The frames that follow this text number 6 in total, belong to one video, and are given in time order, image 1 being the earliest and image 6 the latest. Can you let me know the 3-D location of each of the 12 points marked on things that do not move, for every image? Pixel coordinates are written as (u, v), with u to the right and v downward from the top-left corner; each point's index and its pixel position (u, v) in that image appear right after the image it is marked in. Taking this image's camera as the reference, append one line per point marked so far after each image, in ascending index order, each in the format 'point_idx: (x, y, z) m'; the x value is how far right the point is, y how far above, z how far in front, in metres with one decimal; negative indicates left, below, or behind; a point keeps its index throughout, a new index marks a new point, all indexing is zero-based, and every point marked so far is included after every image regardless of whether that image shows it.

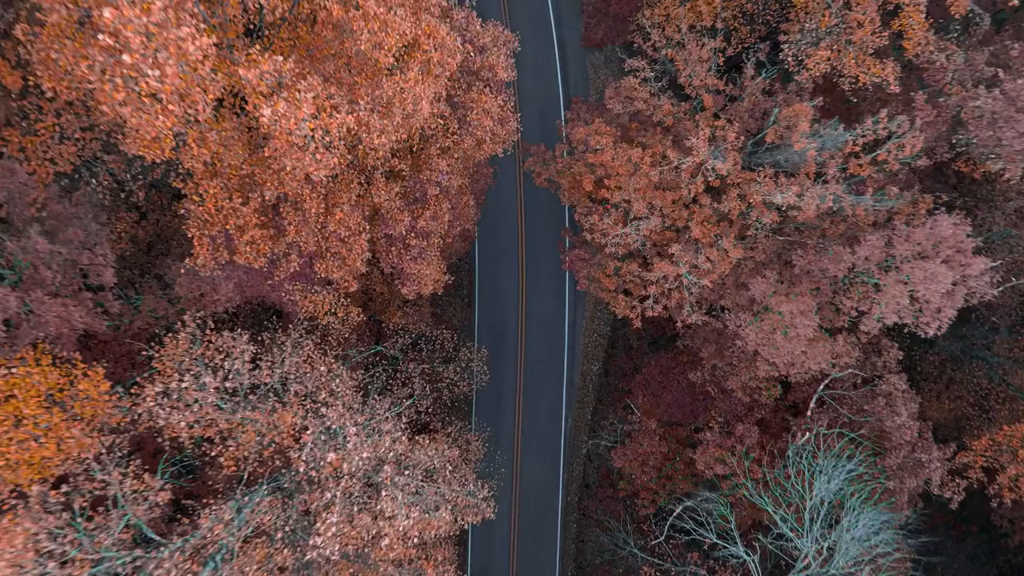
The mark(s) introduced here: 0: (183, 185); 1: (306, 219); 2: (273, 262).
0: (-9.5, +3.0, +16.9) m
1: (-6.6, +2.2, +18.6) m
2: (-8.1, +0.9, +19.7) m
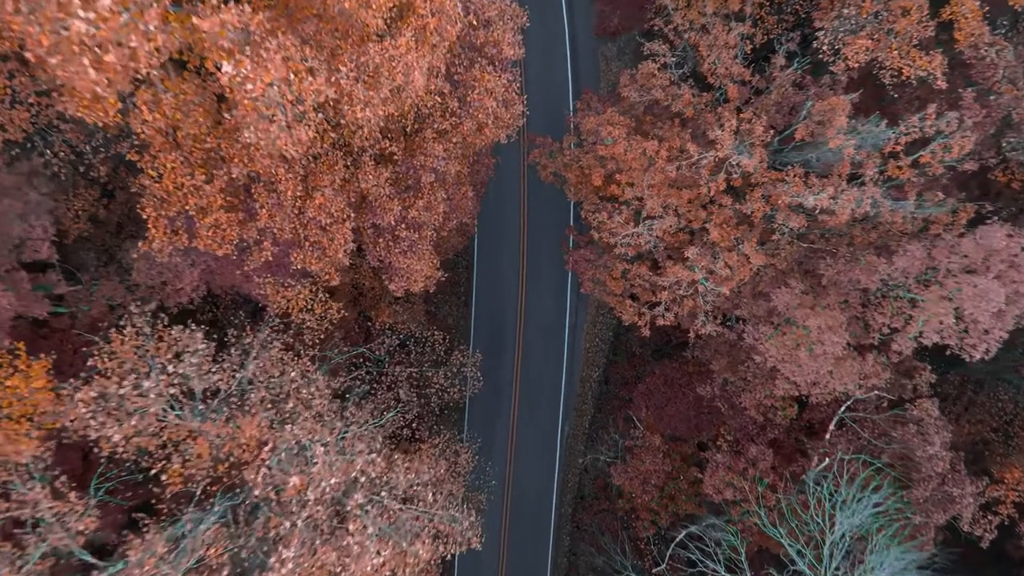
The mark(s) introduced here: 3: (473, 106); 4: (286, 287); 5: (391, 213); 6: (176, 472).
0: (-9.5, +3.3, +14.8) m
1: (-6.6, +2.4, +16.5) m
2: (-8.1, +1.2, +17.6) m
3: (-1.3, +6.2, +19.9) m
4: (-7.0, 0.0, +18.0) m
5: (-4.0, +2.5, +19.5) m
6: (-8.0, -4.4, +13.9) m
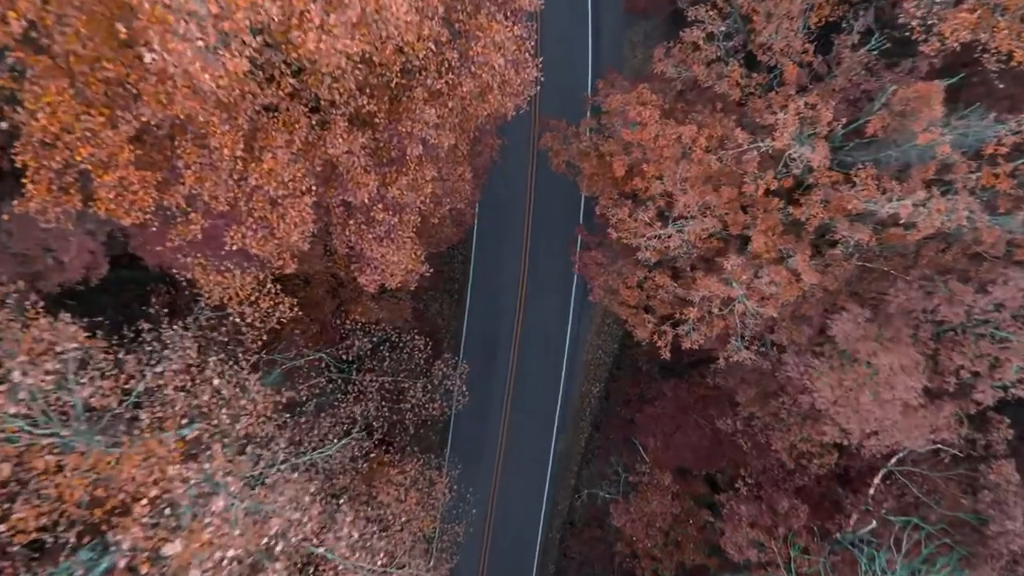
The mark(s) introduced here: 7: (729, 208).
0: (-9.3, +3.8, +10.9) m
1: (-6.5, +2.7, +12.7) m
2: (-8.1, +1.6, +13.8) m
3: (-1.0, +6.2, +16.0) m
4: (-7.0, +0.4, +14.2) m
5: (-3.9, +2.7, +15.7) m
6: (-8.4, -4.0, +10.1) m
7: (+6.9, +2.6, +18.7) m
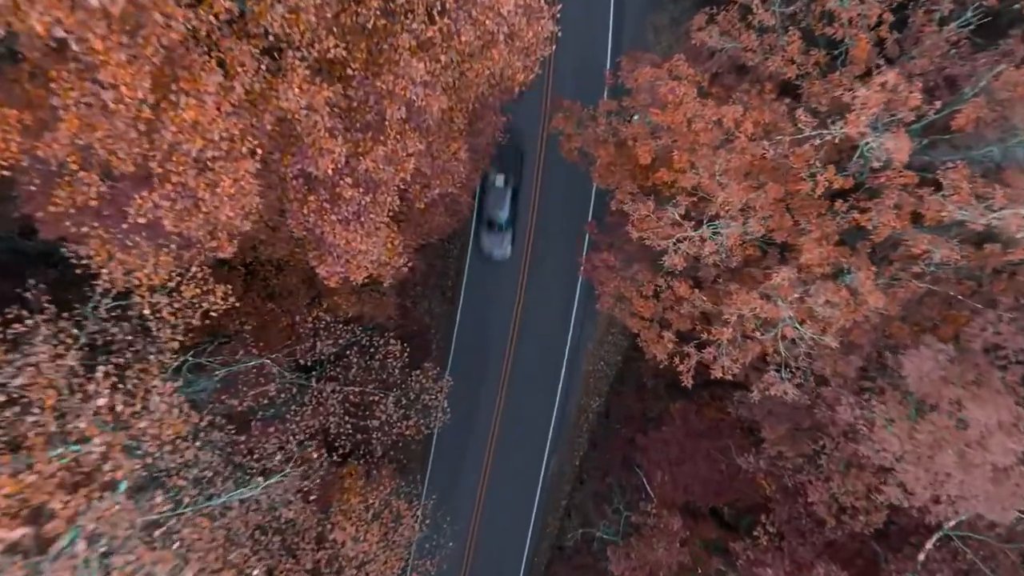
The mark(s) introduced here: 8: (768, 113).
0: (-9.2, +4.2, +7.6) m
1: (-6.4, +3.0, +9.4) m
2: (-8.1, +1.9, +10.4) m
3: (-0.8, +6.1, +12.7) m
4: (-7.1, +0.7, +10.9) m
5: (-3.9, +2.8, +12.3) m
6: (-8.7, -3.6, +6.8) m
7: (+7.0, +2.1, +15.4) m
8: (+6.8, +4.6, +15.4) m
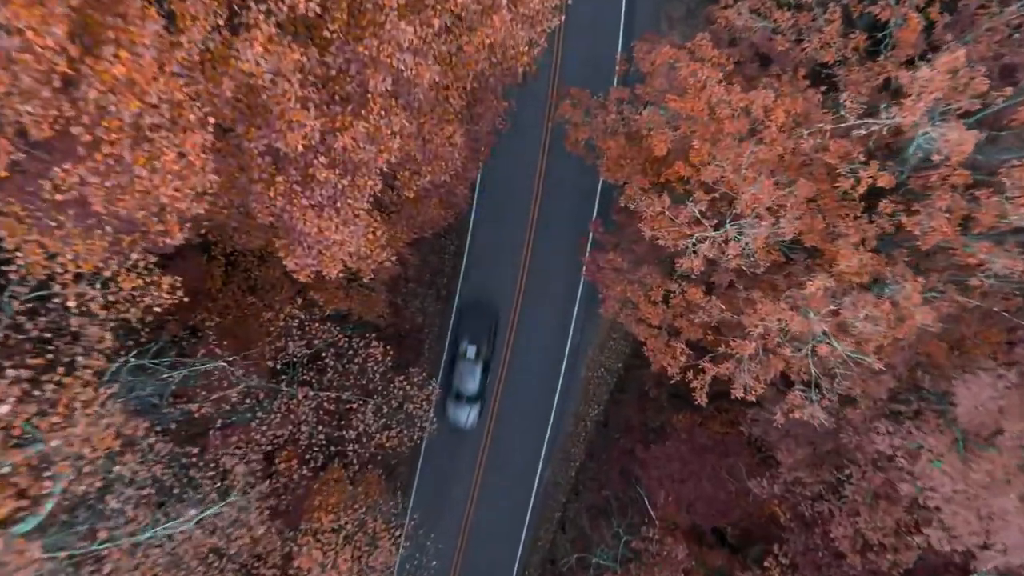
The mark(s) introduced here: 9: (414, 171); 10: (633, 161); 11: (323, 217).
0: (-9.1, +4.4, +5.9) m
1: (-6.4, +3.1, +7.6) m
2: (-8.1, +2.1, +8.7) m
3: (-0.7, +6.1, +11.0) m
4: (-7.2, +0.9, +9.1) m
5: (-3.9, +2.9, +10.6) m
6: (-8.9, -3.4, +5.1) m
7: (+6.9, +1.8, +13.6) m
8: (+6.8, +4.4, +13.6) m
9: (-2.5, +3.0, +14.7) m
10: (+3.5, +3.7, +16.5) m
11: (-3.8, +1.4, +11.7) m
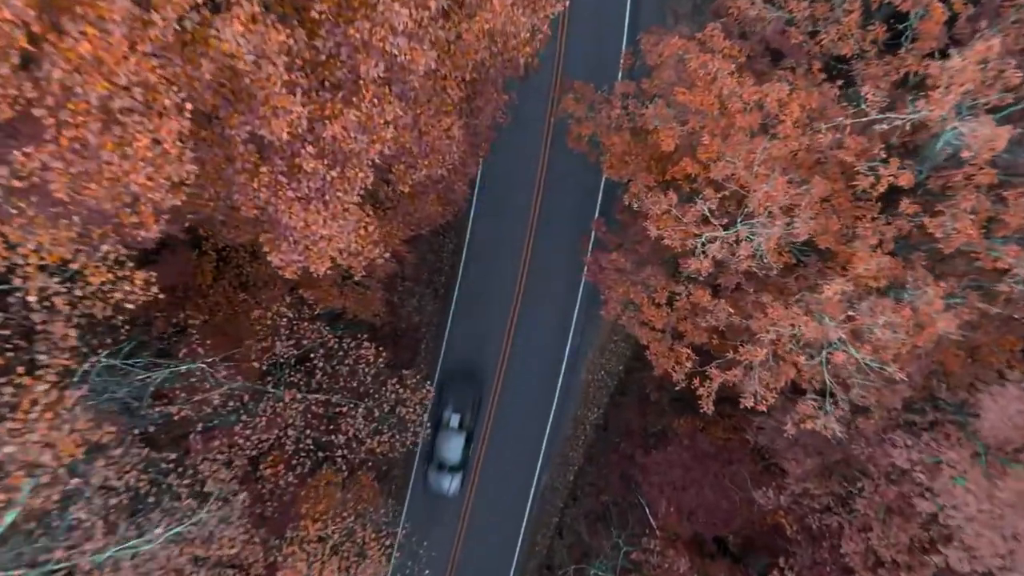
0: (-9.1, +4.5, +5.2) m
1: (-6.4, +3.2, +6.9) m
2: (-8.1, +2.2, +8.0) m
3: (-0.6, +6.1, +10.3) m
4: (-7.2, +0.9, +8.5) m
5: (-3.9, +2.9, +9.9) m
6: (-9.0, -3.3, +4.4) m
7: (+6.9, +1.8, +13.0) m
8: (+6.8, +4.3, +12.9) m
9: (-2.5, +3.0, +14.0) m
10: (+3.5, +3.6, +15.8) m
11: (-3.8, +1.5, +11.1) m
